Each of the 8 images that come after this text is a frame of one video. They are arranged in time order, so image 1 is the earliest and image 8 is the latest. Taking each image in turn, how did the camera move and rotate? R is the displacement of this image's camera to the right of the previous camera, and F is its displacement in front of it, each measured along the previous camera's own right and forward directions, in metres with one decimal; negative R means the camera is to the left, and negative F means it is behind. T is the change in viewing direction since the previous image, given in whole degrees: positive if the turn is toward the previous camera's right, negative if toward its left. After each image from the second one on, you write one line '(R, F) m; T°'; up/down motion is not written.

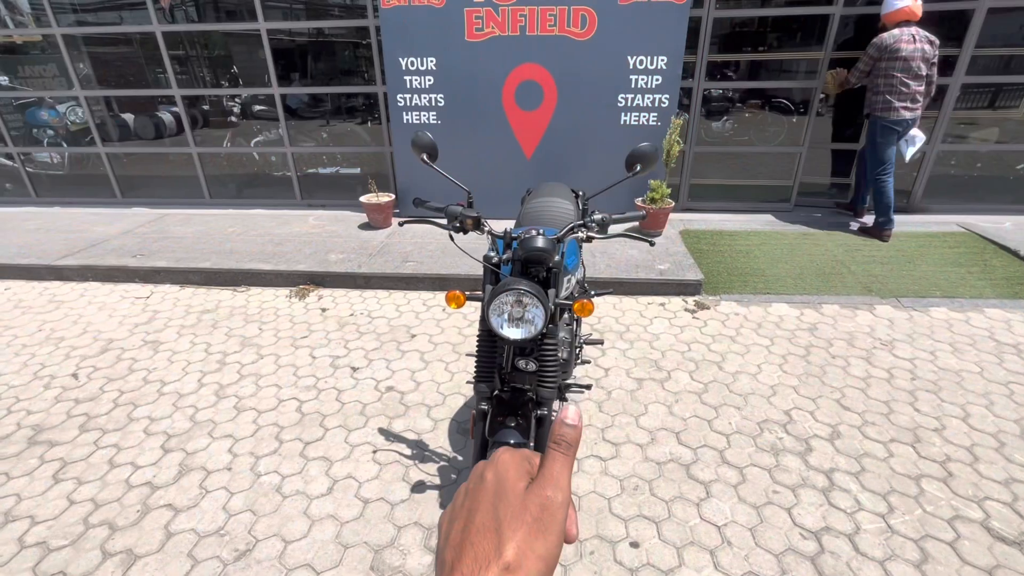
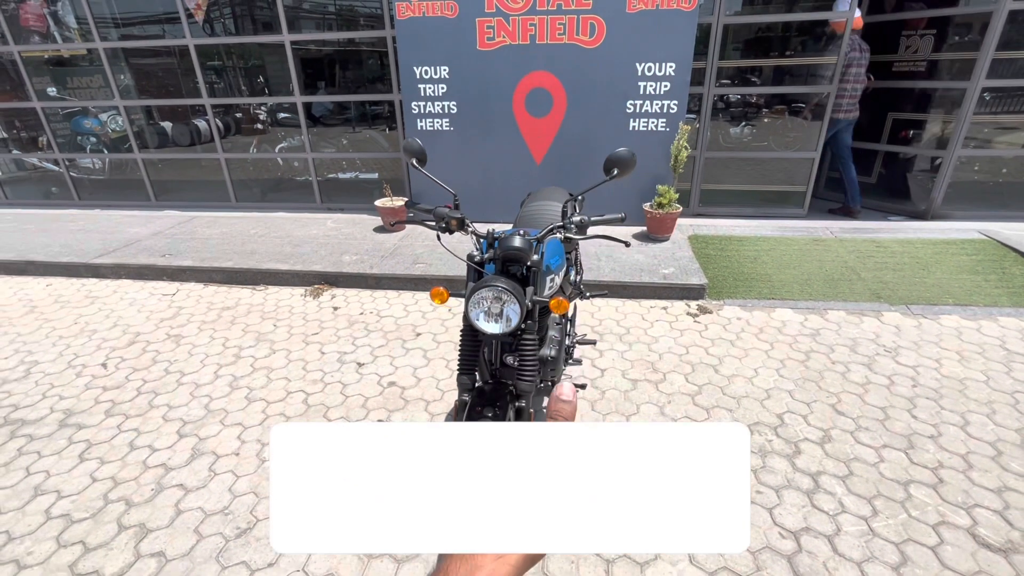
(+0.2, -0.1) m; -3°
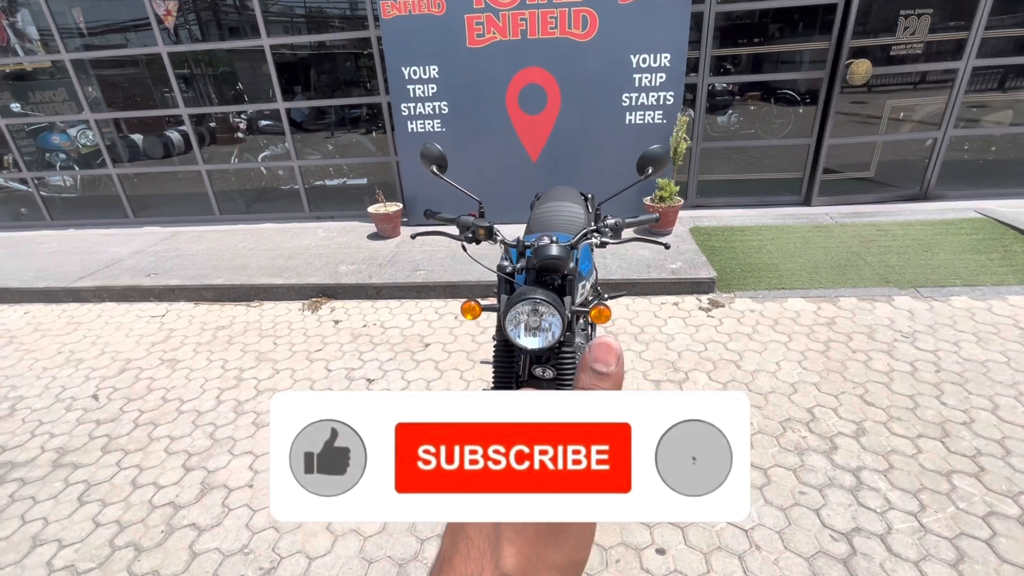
(-0.2, +0.1) m; +2°
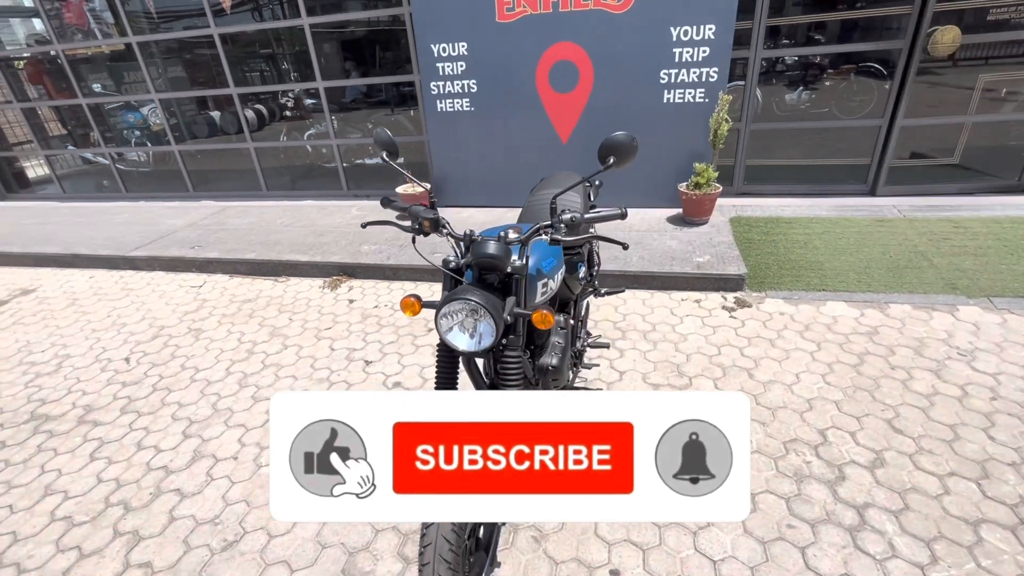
(+0.4, +0.2) m; -7°
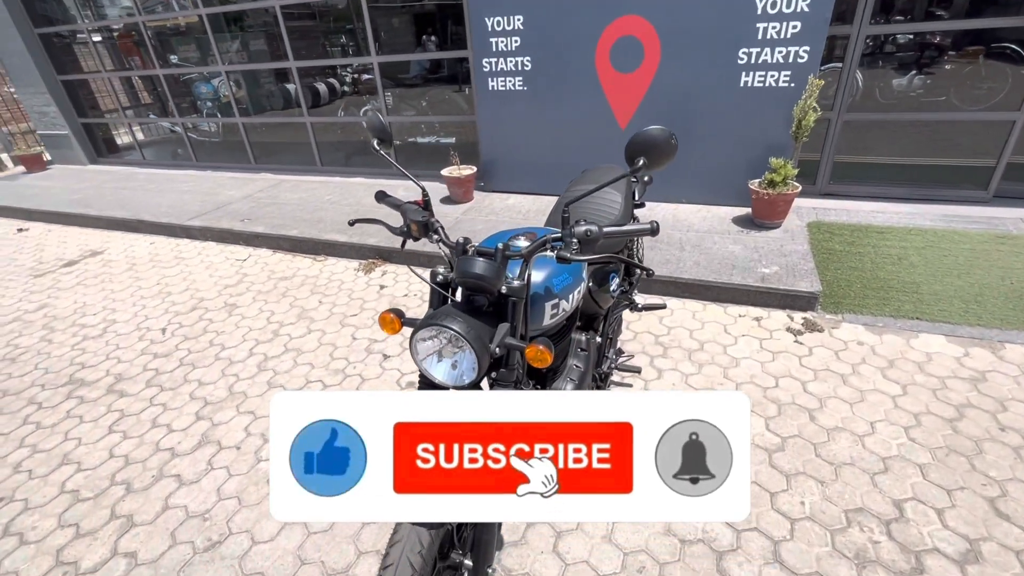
(+0.2, +0.3) m; -7°
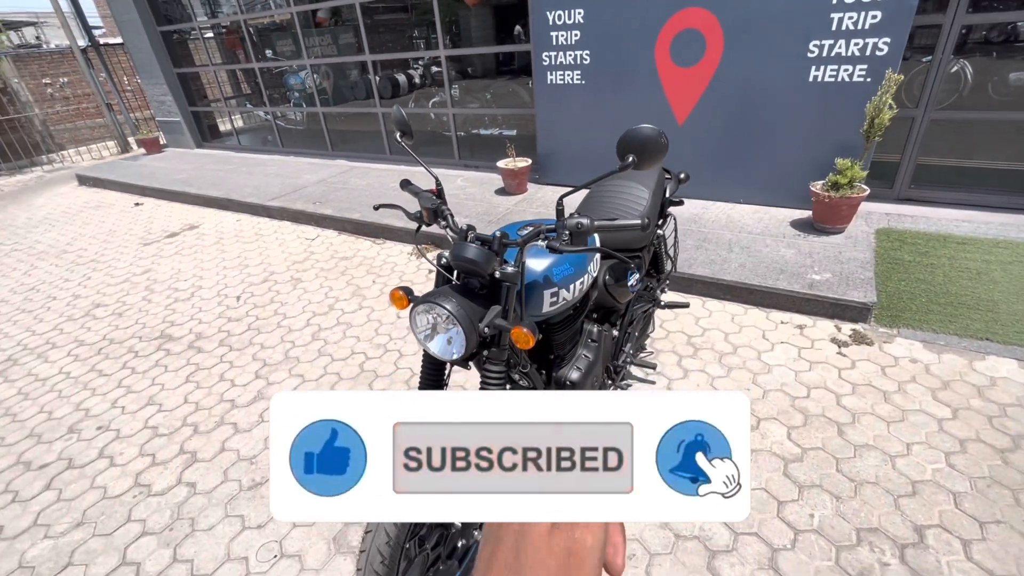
(+0.2, -0.1) m; -8°
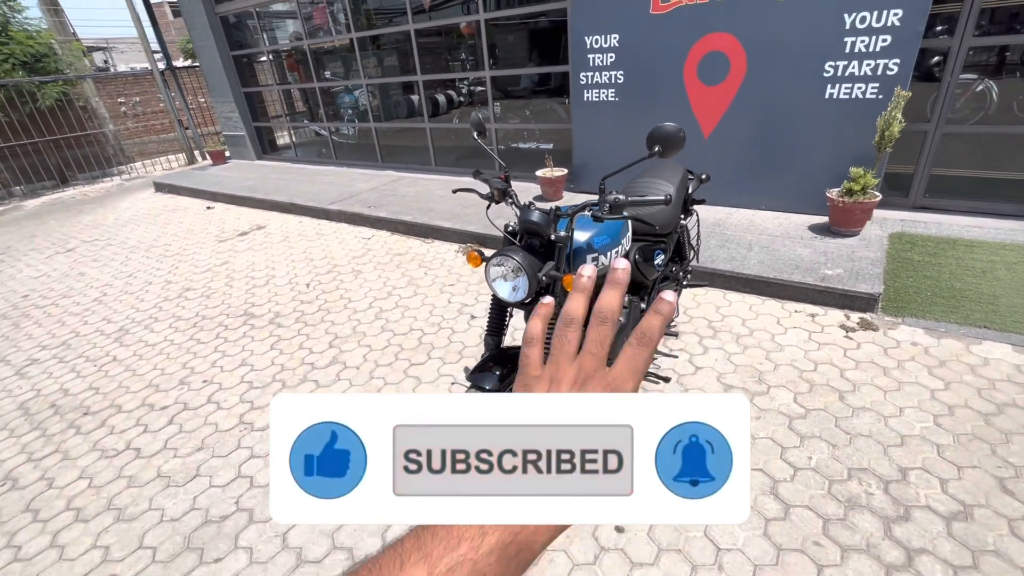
(-0.1, -0.5) m; -3°
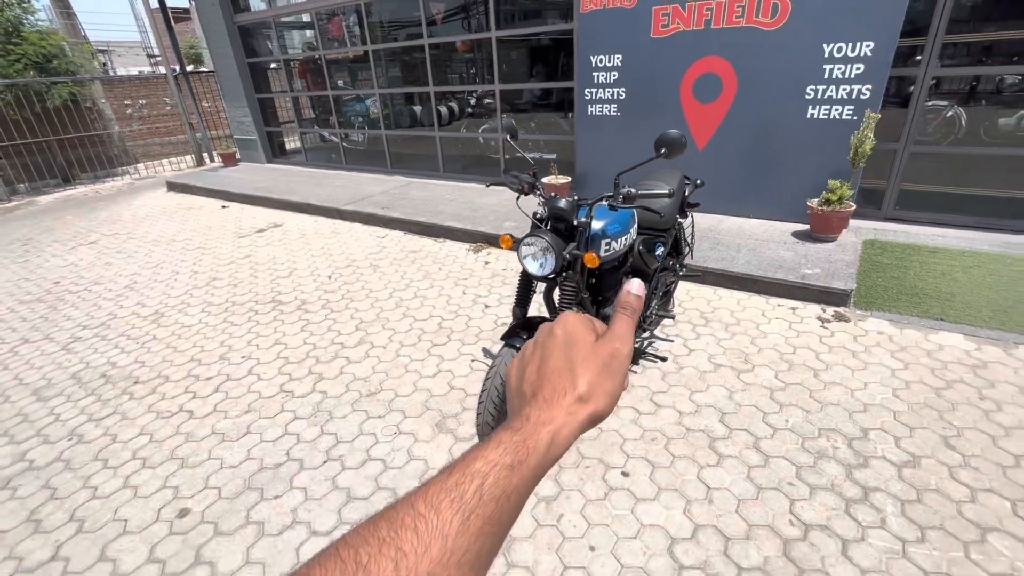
(-0.2, -0.4) m; +1°
